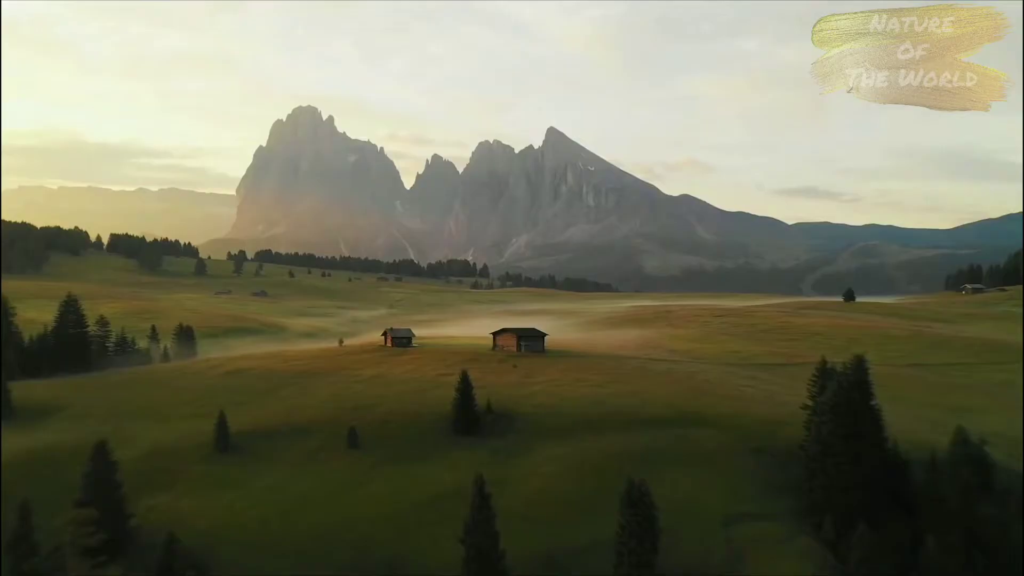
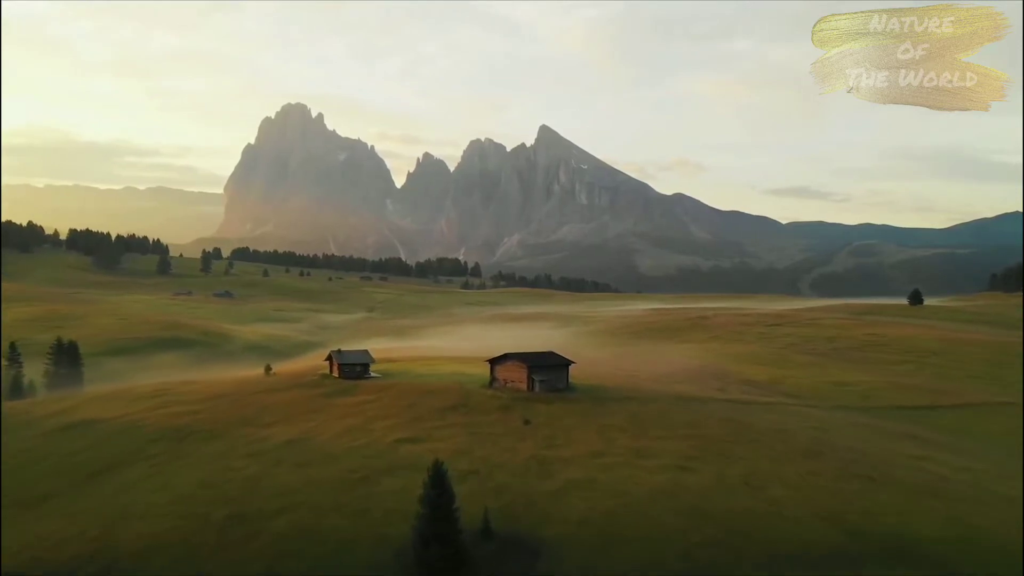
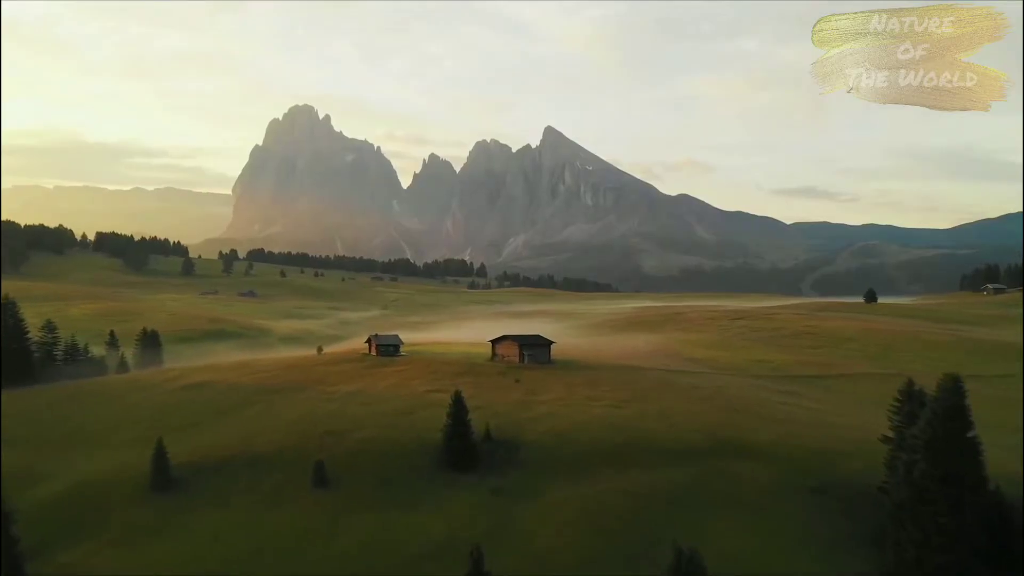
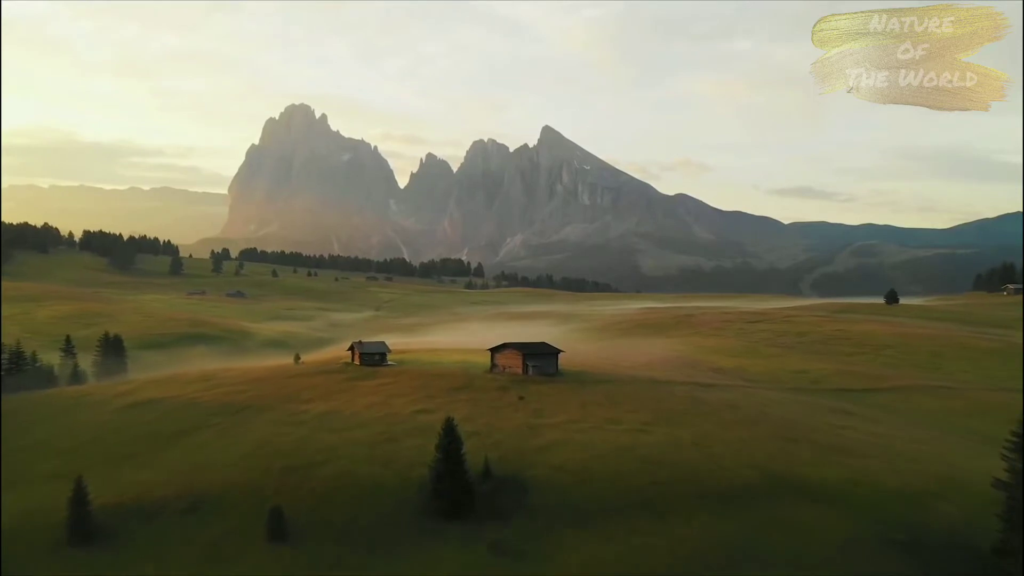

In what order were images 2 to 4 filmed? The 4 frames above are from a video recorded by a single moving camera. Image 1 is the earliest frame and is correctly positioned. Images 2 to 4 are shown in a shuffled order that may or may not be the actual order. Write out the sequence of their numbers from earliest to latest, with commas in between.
3, 4, 2
